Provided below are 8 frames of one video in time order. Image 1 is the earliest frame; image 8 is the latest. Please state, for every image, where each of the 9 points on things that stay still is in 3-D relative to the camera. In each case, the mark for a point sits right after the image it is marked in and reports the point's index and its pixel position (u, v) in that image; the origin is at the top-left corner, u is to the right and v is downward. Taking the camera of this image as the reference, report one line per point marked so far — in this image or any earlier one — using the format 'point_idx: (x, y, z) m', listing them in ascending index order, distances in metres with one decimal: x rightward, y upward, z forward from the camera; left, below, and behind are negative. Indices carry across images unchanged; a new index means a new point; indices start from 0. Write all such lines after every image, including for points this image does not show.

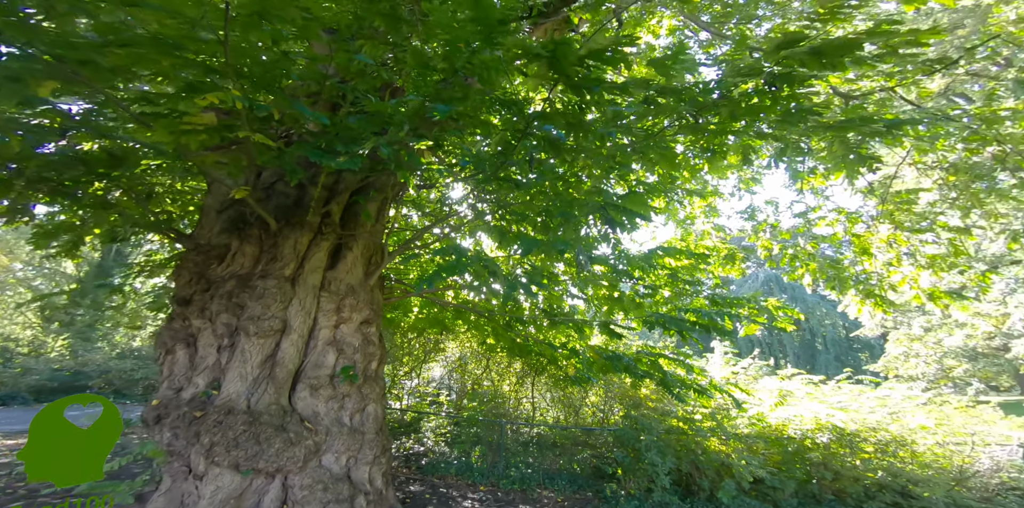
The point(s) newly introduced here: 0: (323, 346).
0: (-1.4, -0.7, +3.4) m
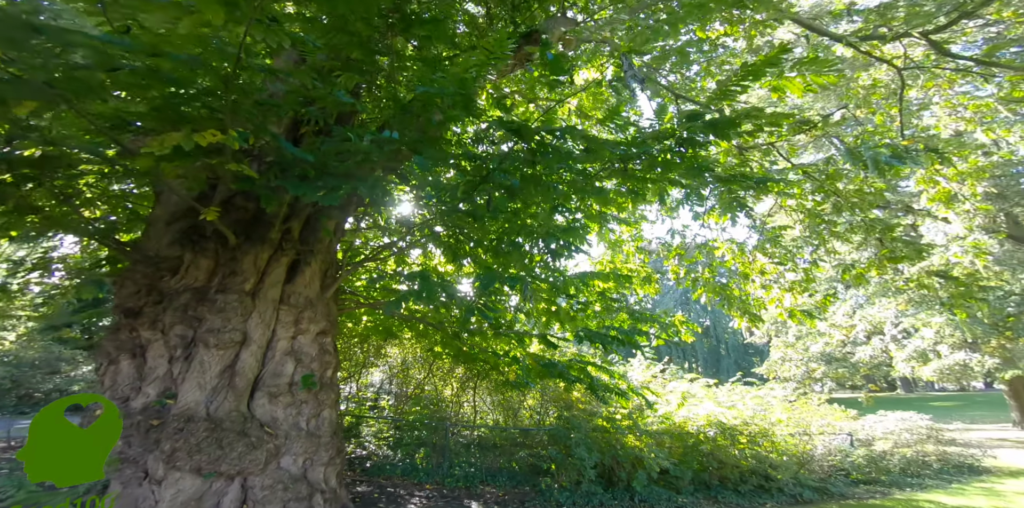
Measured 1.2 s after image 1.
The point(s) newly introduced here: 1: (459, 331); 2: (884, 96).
0: (-1.8, -0.8, +3.7) m
1: (-0.6, -1.0, +5.7) m
2: (+5.1, +2.2, +6.6) m
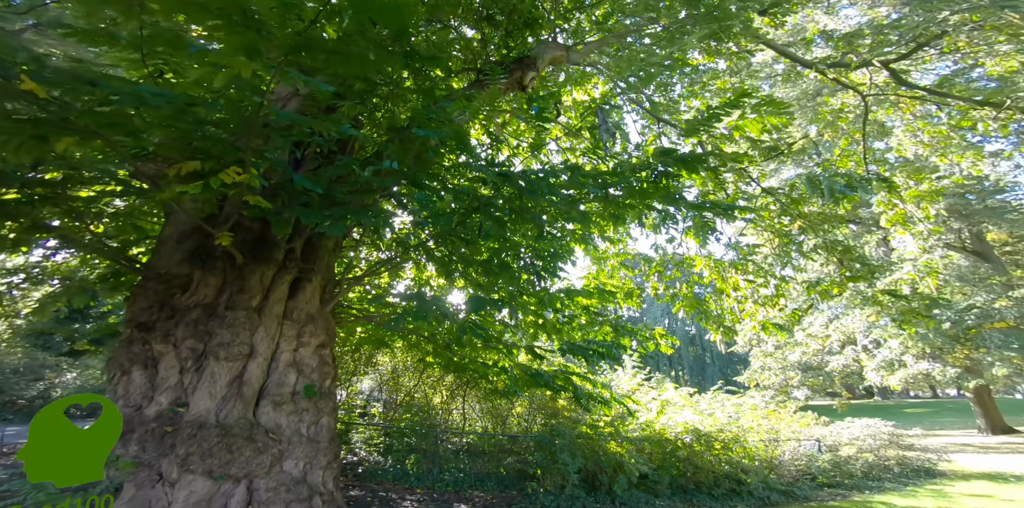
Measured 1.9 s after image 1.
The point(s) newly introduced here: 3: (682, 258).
0: (-1.9, -1.0, +3.9) m
1: (-0.8, -1.1, +5.9) m
2: (+5.0, +1.9, +7.0) m
3: (+2.5, -0.1, +6.8) m
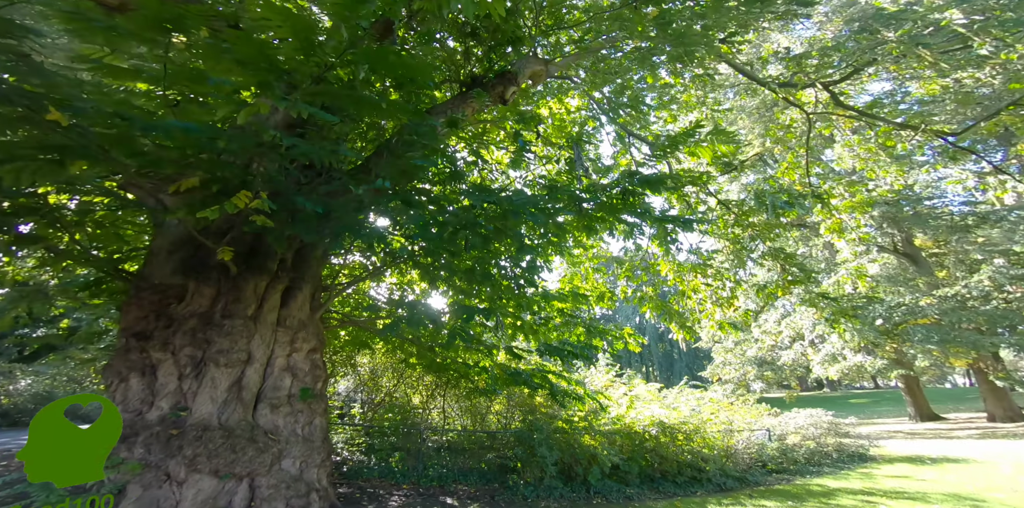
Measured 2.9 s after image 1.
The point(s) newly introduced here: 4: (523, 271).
0: (-2.0, -1.0, +4.1) m
1: (-1.0, -1.2, +6.2) m
2: (+4.7, +1.9, +7.6) m
3: (+2.1, -0.2, +7.3) m
4: (+0.2, -0.3, +4.7) m
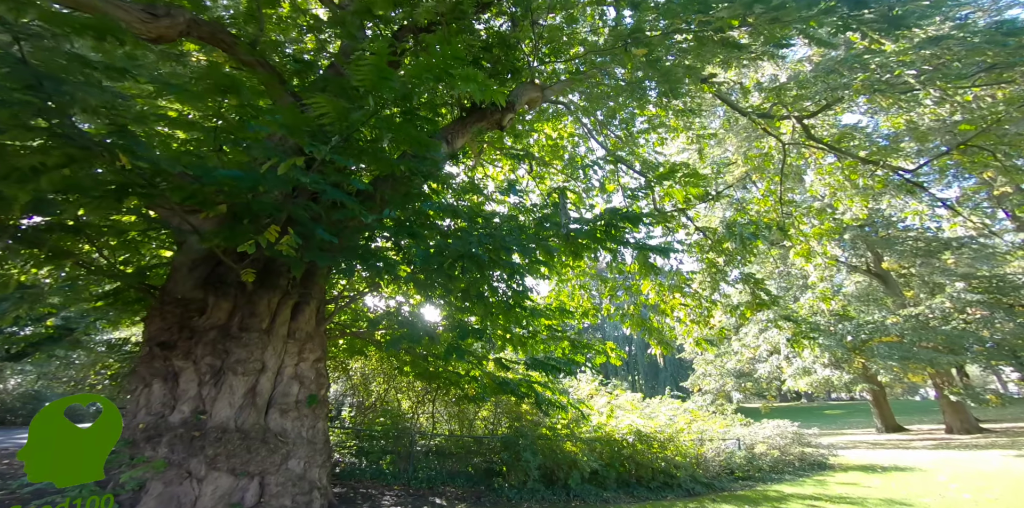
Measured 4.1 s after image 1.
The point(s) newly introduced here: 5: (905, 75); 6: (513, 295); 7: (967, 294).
0: (-2.2, -1.2, +4.5) m
1: (-1.2, -1.4, +6.6) m
2: (+4.5, +1.5, +8.2) m
3: (+2.0, -0.5, +7.8) m
4: (+0.1, -0.5, +5.1) m
5: (+5.0, +2.2, +6.0) m
6: (0.0, -0.5, +5.1) m
7: (+14.4, -1.3, +15.0) m
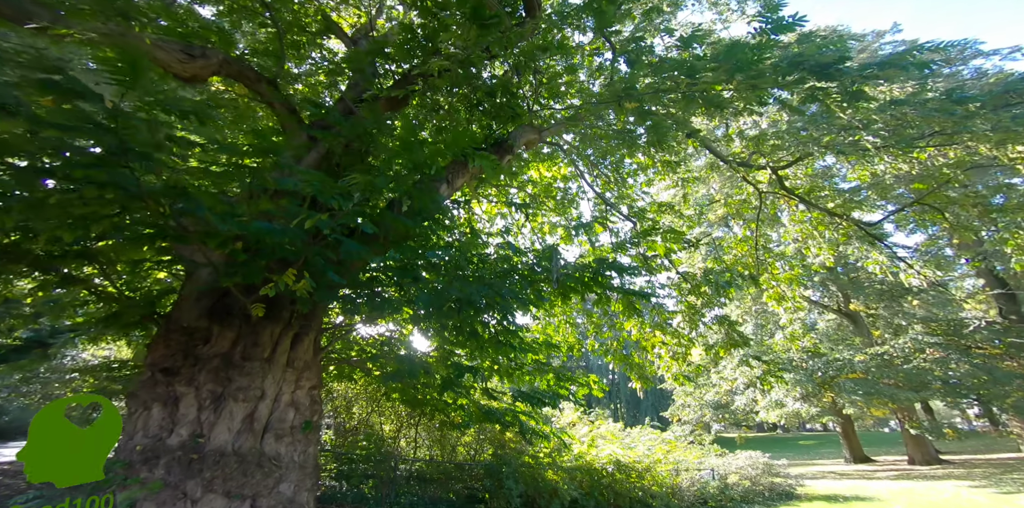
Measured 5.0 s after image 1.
0: (-2.3, -1.5, +4.7) m
1: (-1.4, -1.8, +6.8) m
2: (+4.4, +0.8, +8.6) m
3: (+1.8, -1.1, +8.1) m
4: (0.0, -0.9, +5.4) m
5: (+4.9, +1.6, +6.5) m
6: (-0.1, -0.9, +5.3) m
7: (+13.9, -2.6, +15.7) m
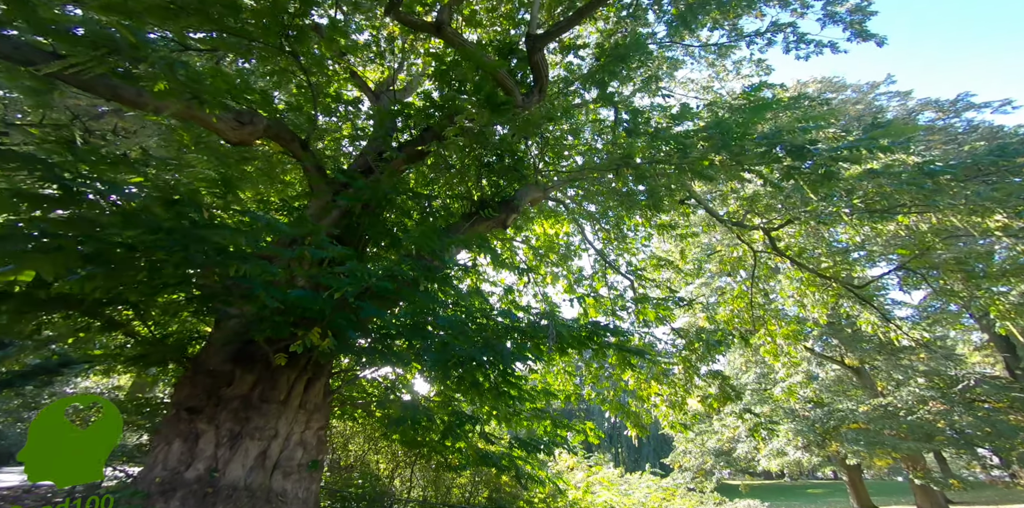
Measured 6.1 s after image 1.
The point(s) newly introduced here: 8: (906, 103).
0: (-2.3, -2.0, +4.9) m
1: (-1.4, -2.5, +7.0) m
2: (+4.5, -0.2, +9.0) m
3: (+1.8, -2.0, +8.3) m
4: (0.0, -1.5, +5.7) m
5: (+5.0, +0.7, +7.0) m
6: (-0.1, -1.5, +5.6) m
7: (+13.9, -4.5, +15.7) m
8: (+15.4, +6.0, +18.4) m
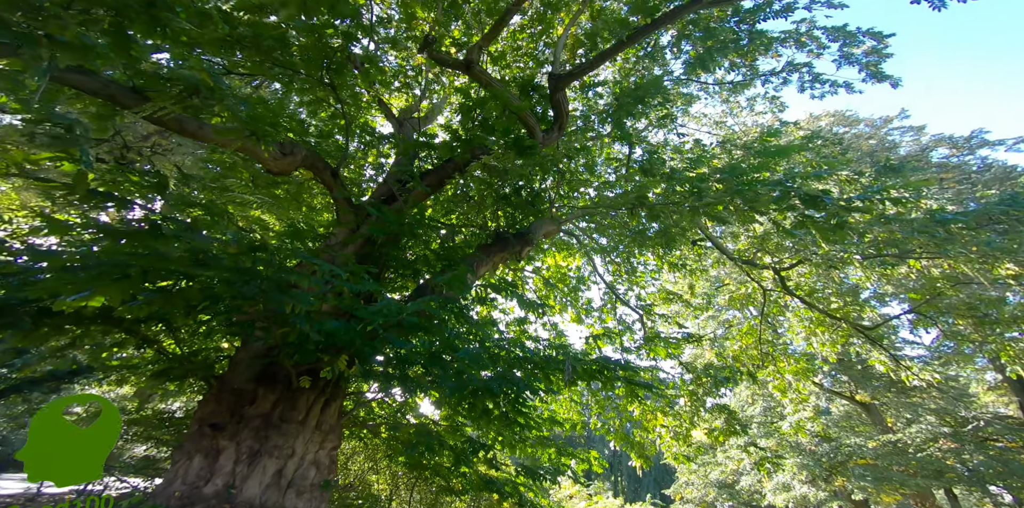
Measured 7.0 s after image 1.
0: (-2.2, -2.3, +5.1) m
1: (-1.4, -2.9, +7.1) m
2: (+4.7, -0.9, +9.1) m
3: (+1.9, -2.5, +8.4) m
4: (+0.1, -1.9, +5.8) m
5: (+5.2, +0.1, +7.1) m
6: (0.0, -1.9, +5.8) m
7: (+14.0, -5.9, +15.4) m
8: (+16.1, +4.5, +18.5) m
